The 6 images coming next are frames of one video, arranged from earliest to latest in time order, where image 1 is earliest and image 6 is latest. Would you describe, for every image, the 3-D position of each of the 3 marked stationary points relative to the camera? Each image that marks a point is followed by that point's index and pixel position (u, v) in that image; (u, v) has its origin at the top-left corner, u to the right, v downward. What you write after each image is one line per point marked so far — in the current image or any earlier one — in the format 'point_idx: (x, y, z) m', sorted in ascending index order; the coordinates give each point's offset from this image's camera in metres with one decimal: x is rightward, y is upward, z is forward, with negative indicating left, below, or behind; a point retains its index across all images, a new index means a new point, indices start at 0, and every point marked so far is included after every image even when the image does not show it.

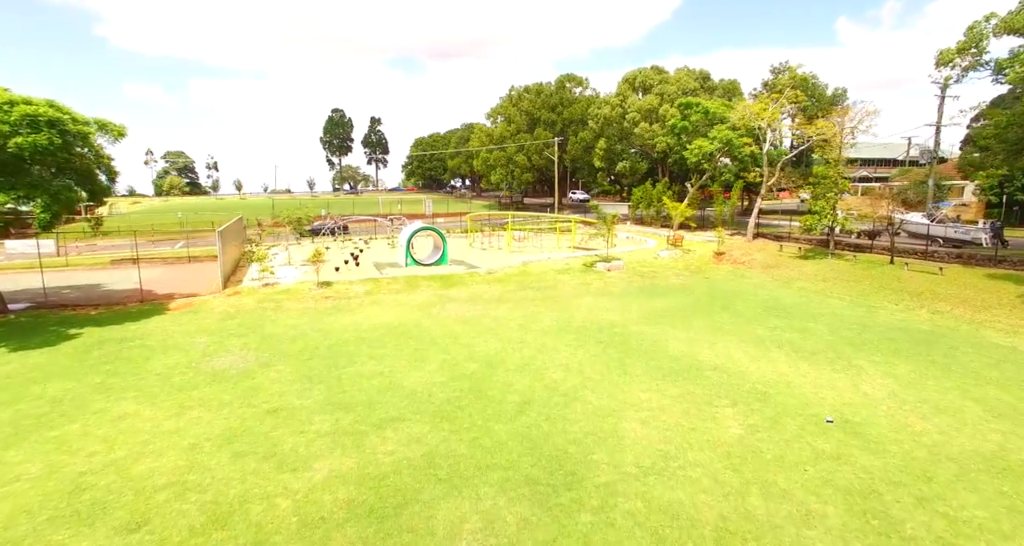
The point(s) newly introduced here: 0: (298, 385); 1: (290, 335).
0: (-4.9, -2.5, +11.2) m
1: (-6.9, -1.9, +15.2) m
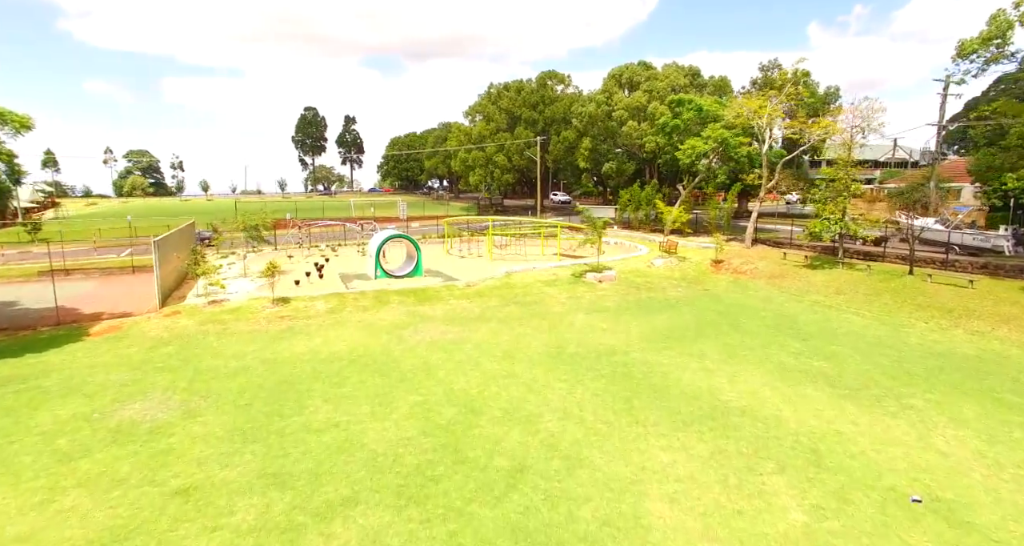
0: (-5.1, -3.1, +8.8) m
1: (-7.3, -2.4, +12.6) m
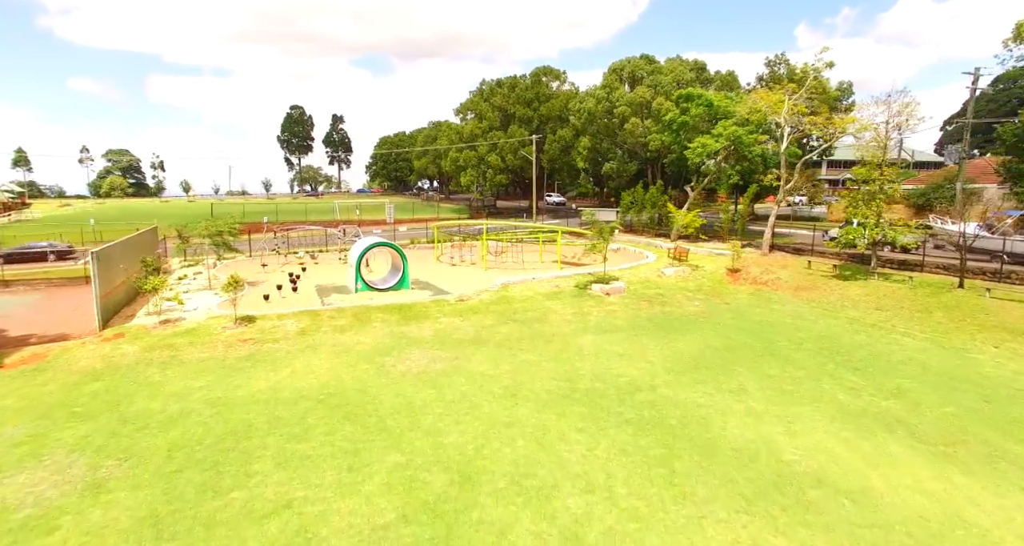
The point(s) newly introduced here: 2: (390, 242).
0: (-5.0, -3.5, +6.4) m
1: (-7.2, -2.9, +10.2) m
2: (-4.9, +1.2, +20.0) m
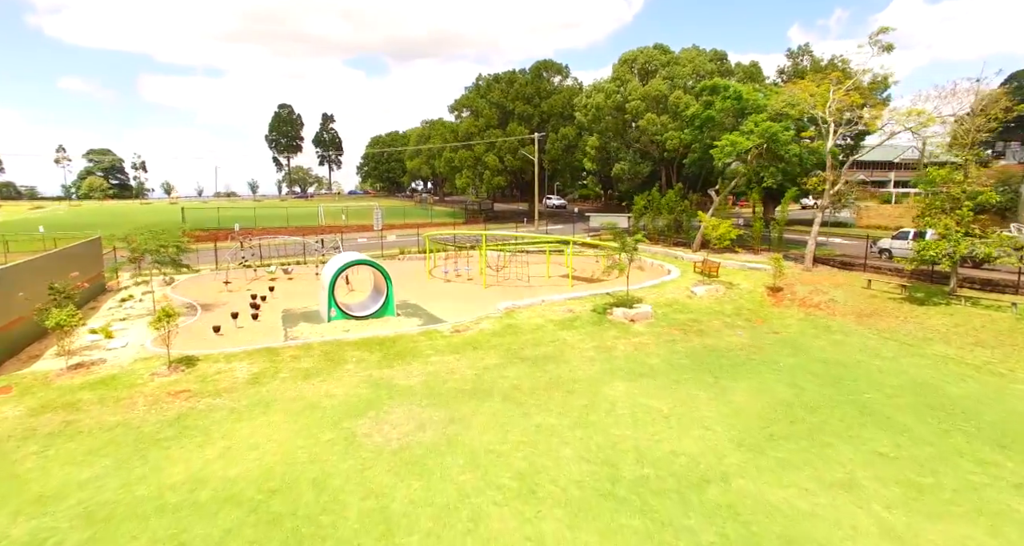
0: (-4.6, -4.3, +3.0) m
1: (-6.9, -3.7, +6.8) m
2: (-4.7, +0.5, +16.6) m
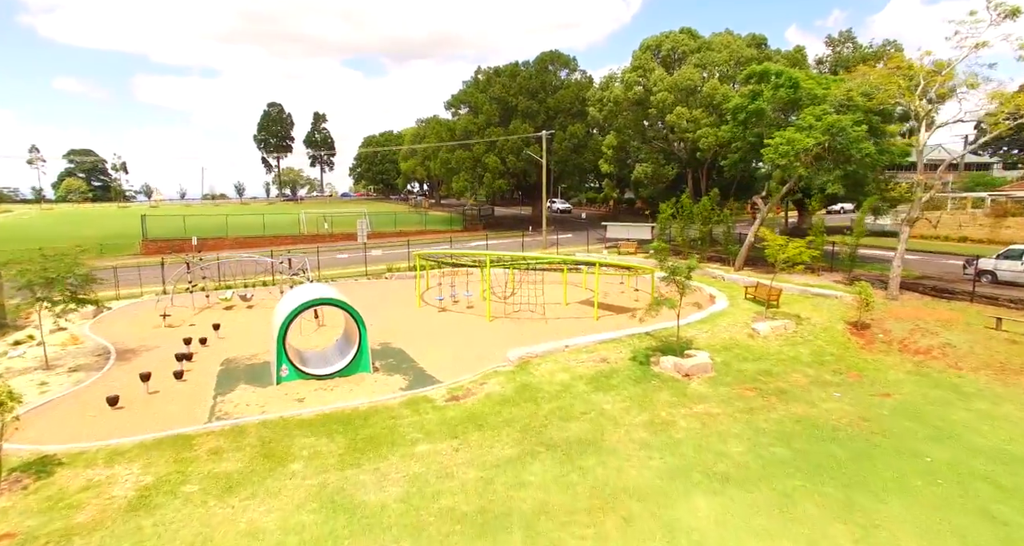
0: (-4.1, -5.3, -1.2) m
1: (-6.4, -4.7, +2.6) m
2: (-4.3, -0.6, +12.3) m
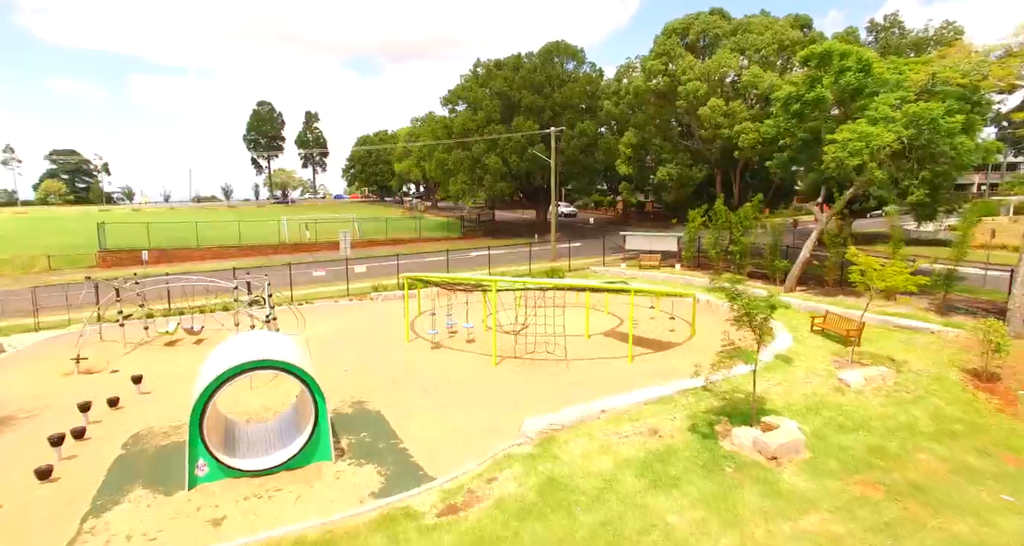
0: (-3.7, -6.1, -4.9) m
1: (-6.0, -5.5, -1.1) m
2: (-4.0, -1.4, +8.7) m
